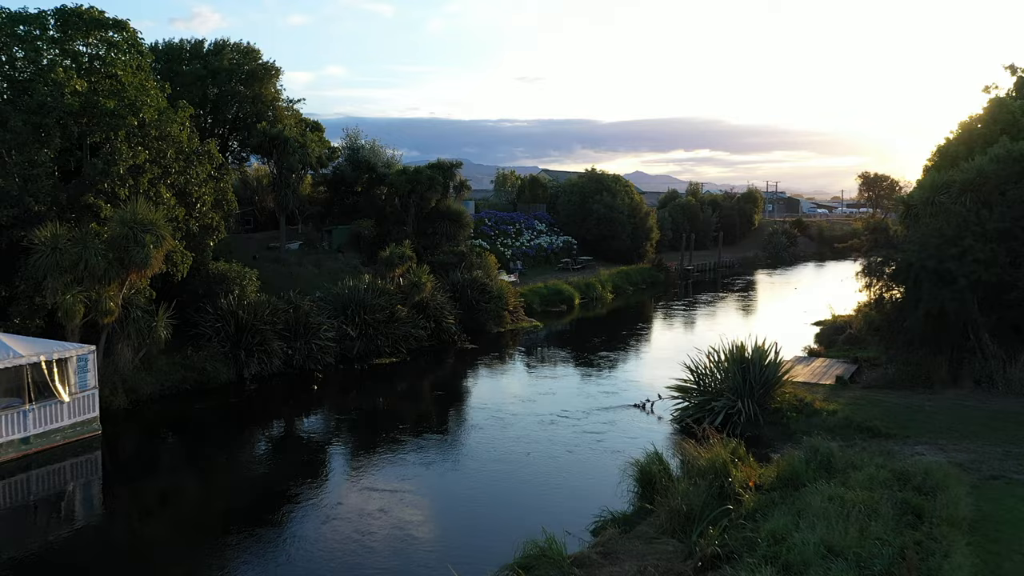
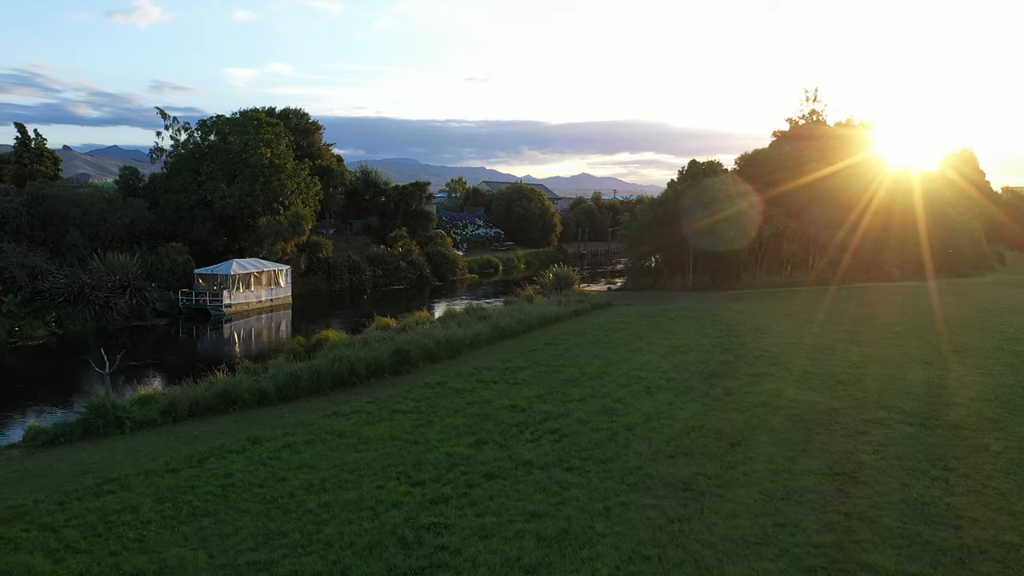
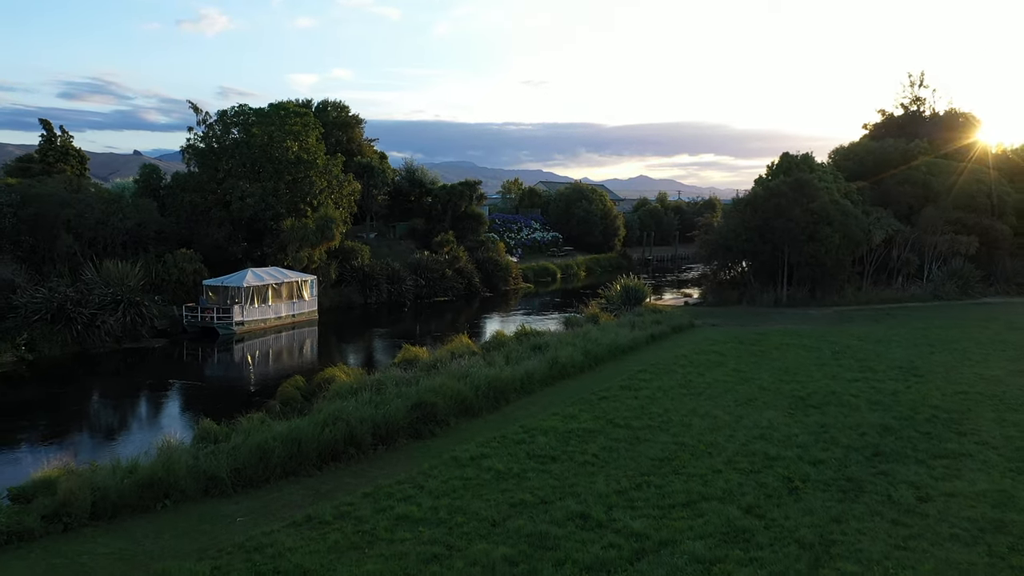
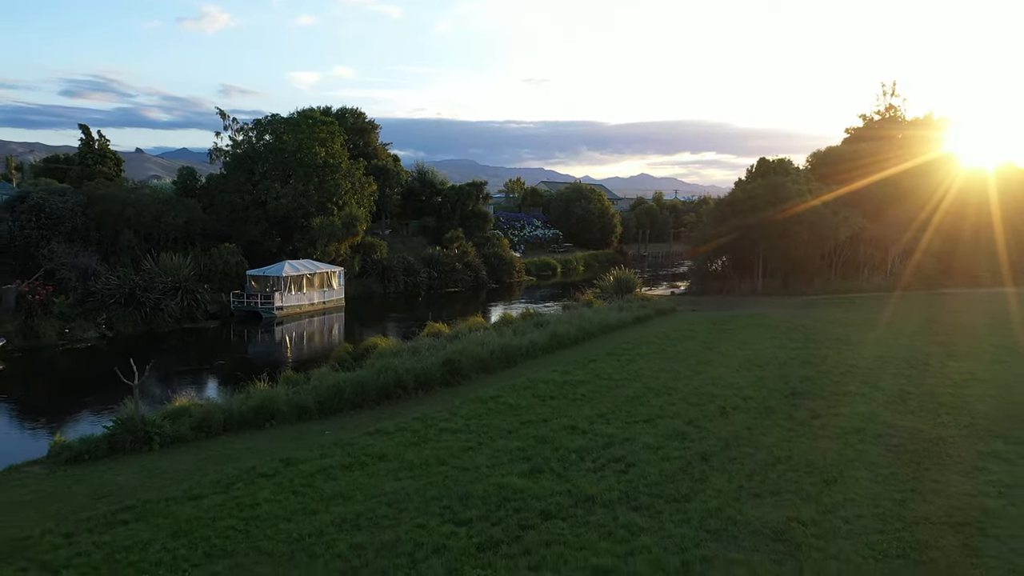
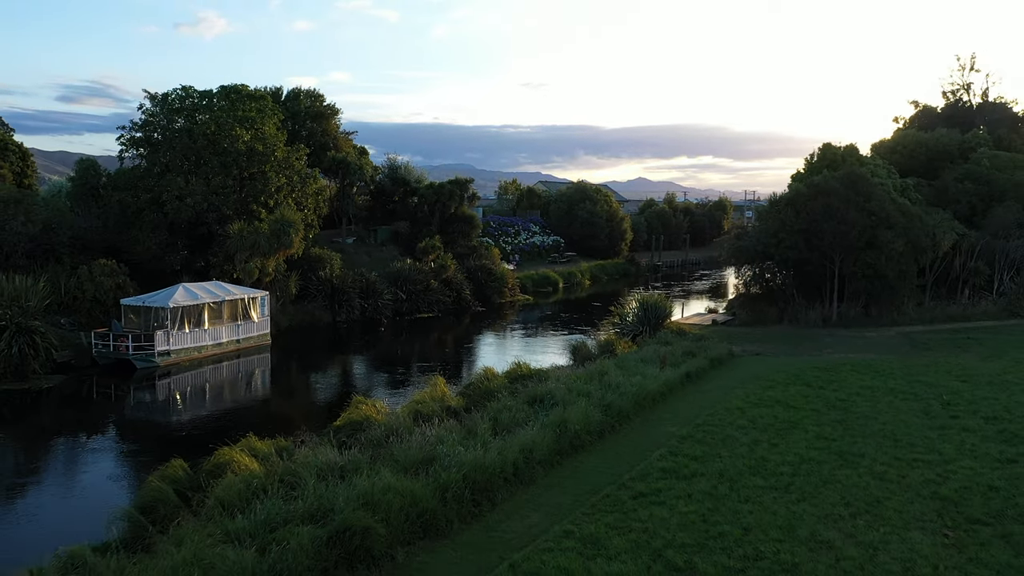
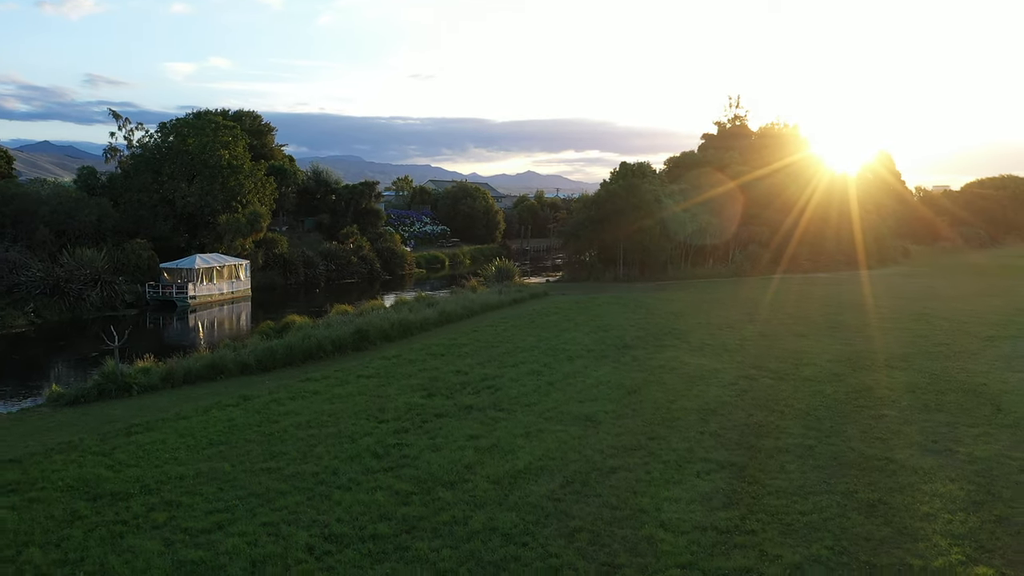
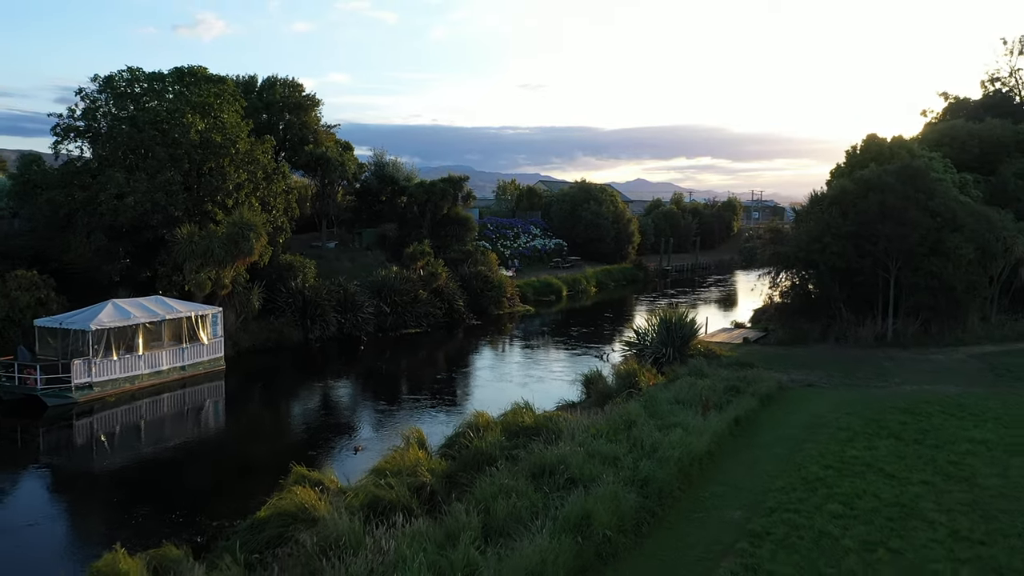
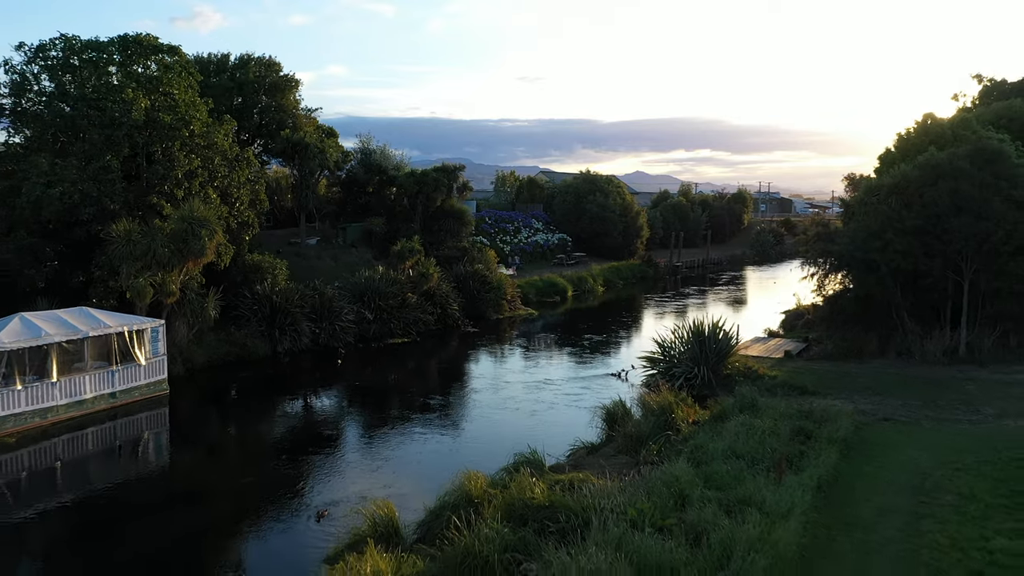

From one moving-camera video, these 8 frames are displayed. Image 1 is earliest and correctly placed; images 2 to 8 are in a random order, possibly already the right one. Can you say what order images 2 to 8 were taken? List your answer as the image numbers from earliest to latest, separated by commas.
8, 7, 5, 3, 4, 2, 6
